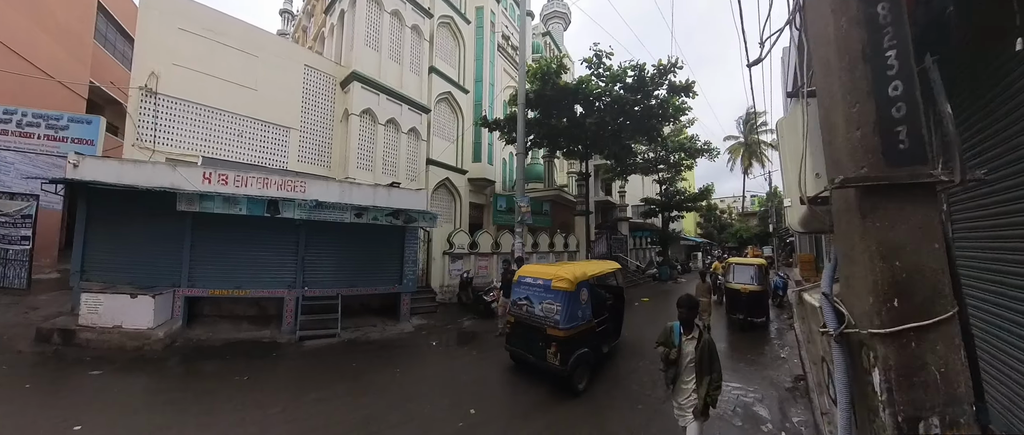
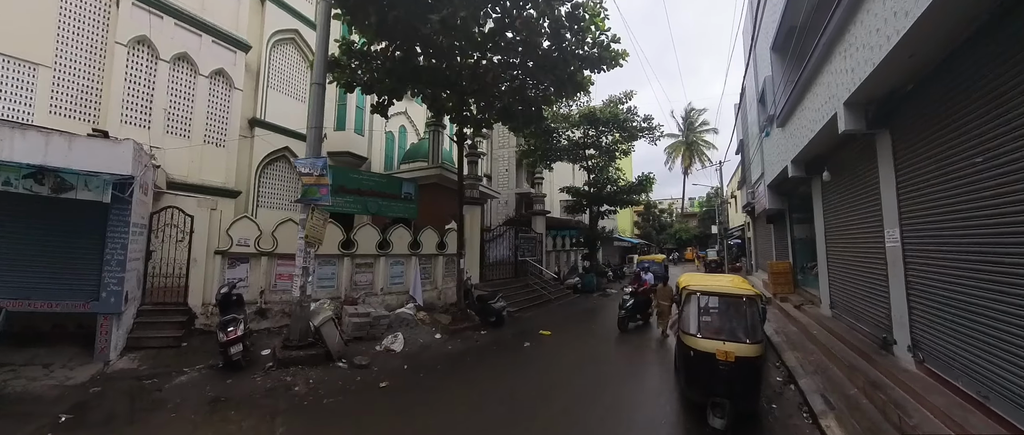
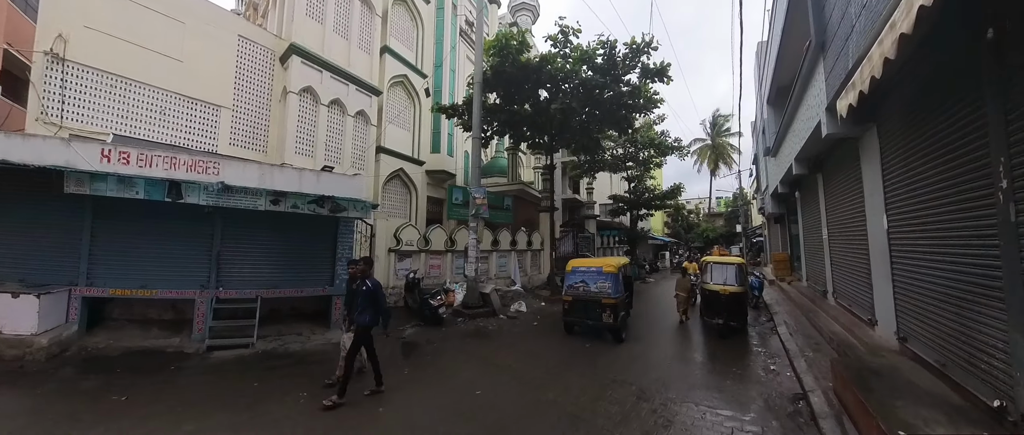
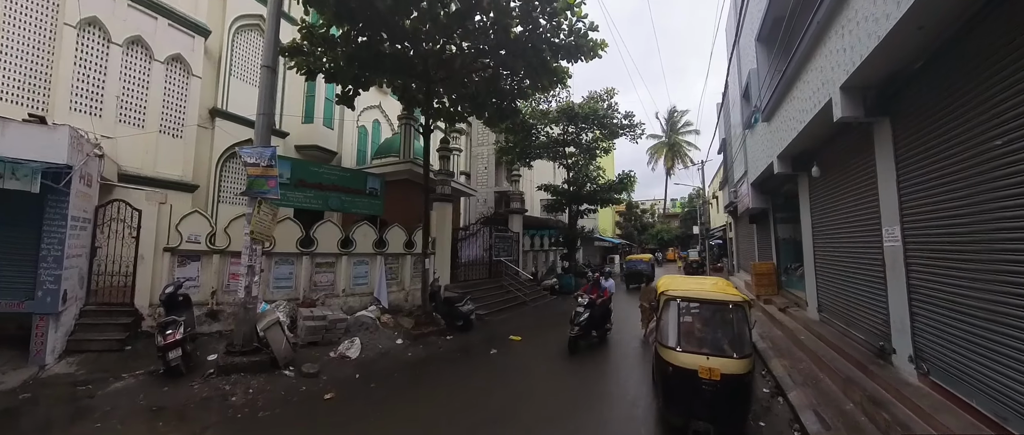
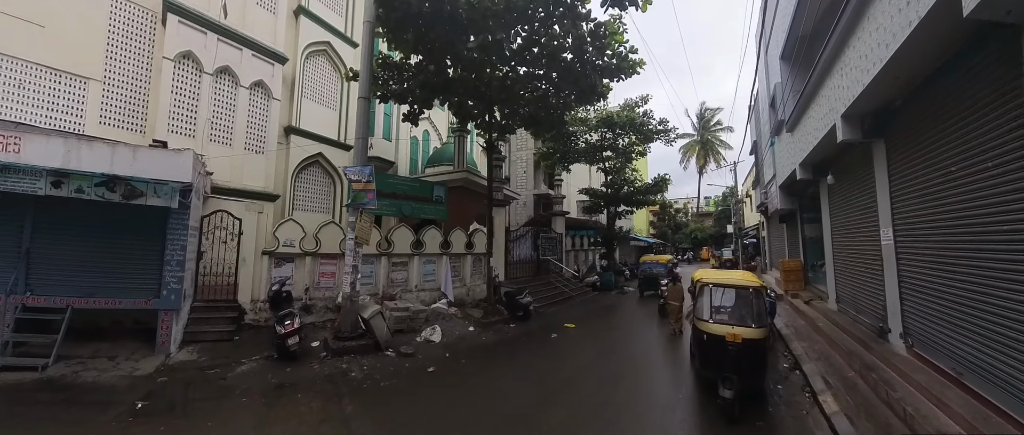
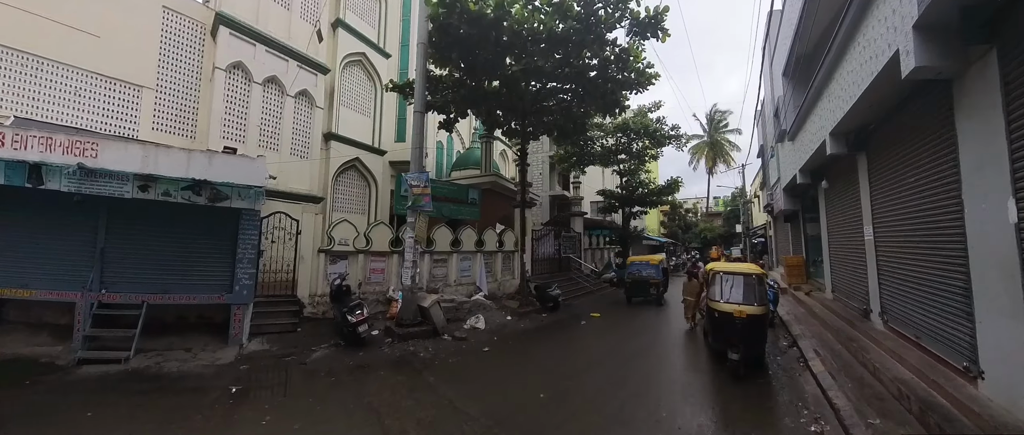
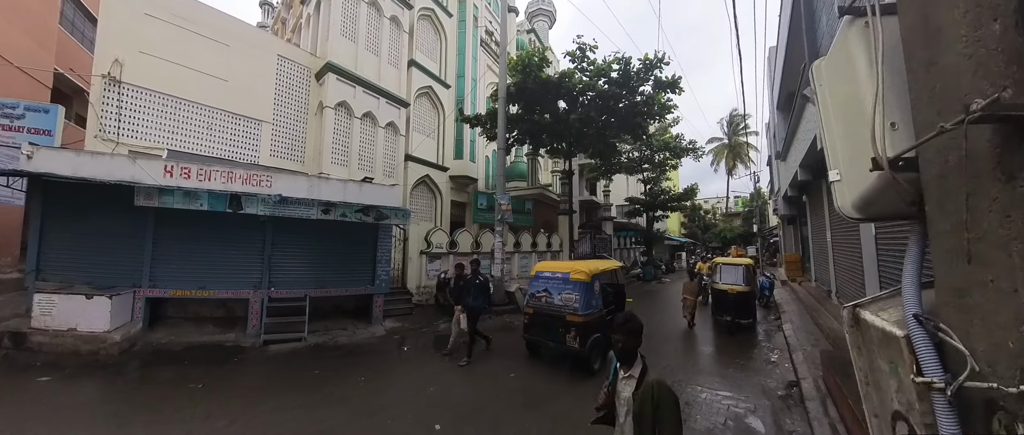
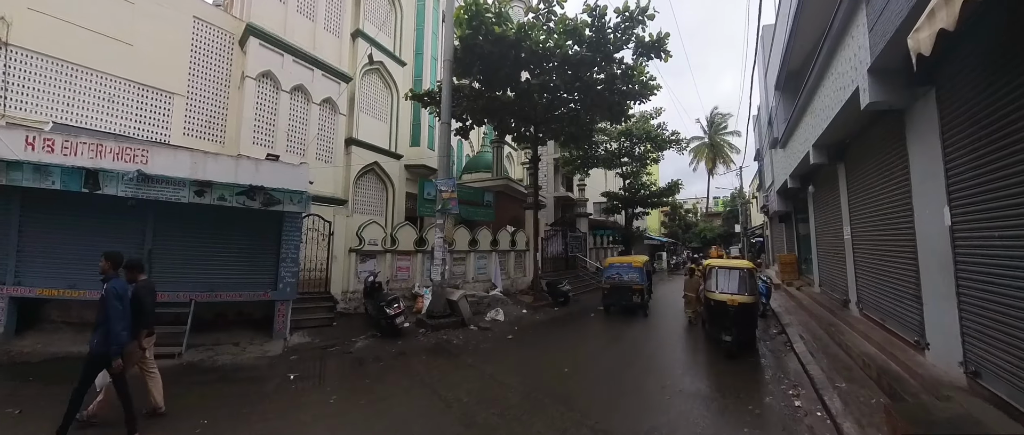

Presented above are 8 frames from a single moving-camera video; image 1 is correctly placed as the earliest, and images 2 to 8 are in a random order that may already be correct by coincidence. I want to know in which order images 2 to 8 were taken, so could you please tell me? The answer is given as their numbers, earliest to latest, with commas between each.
7, 3, 8, 6, 5, 2, 4
